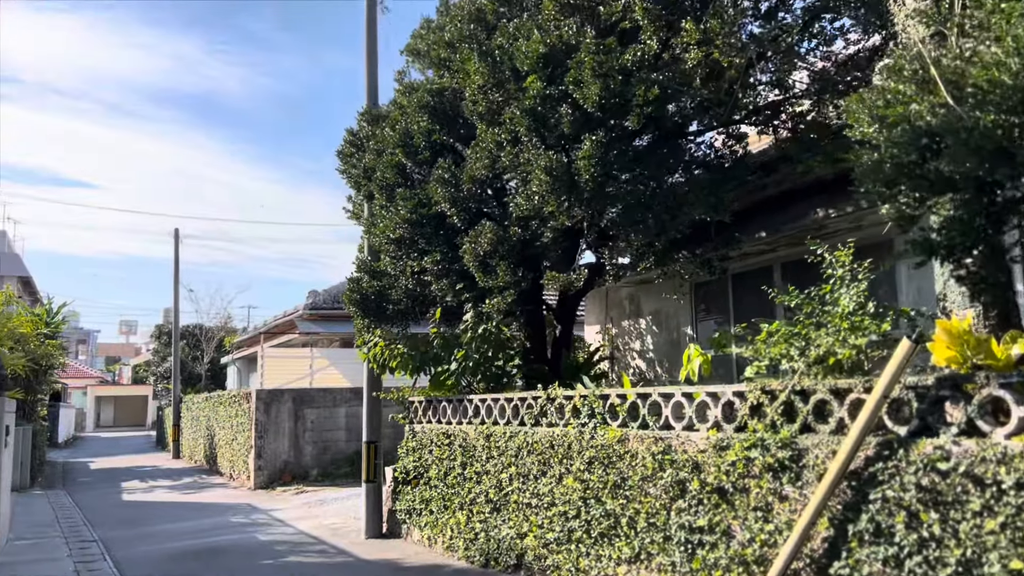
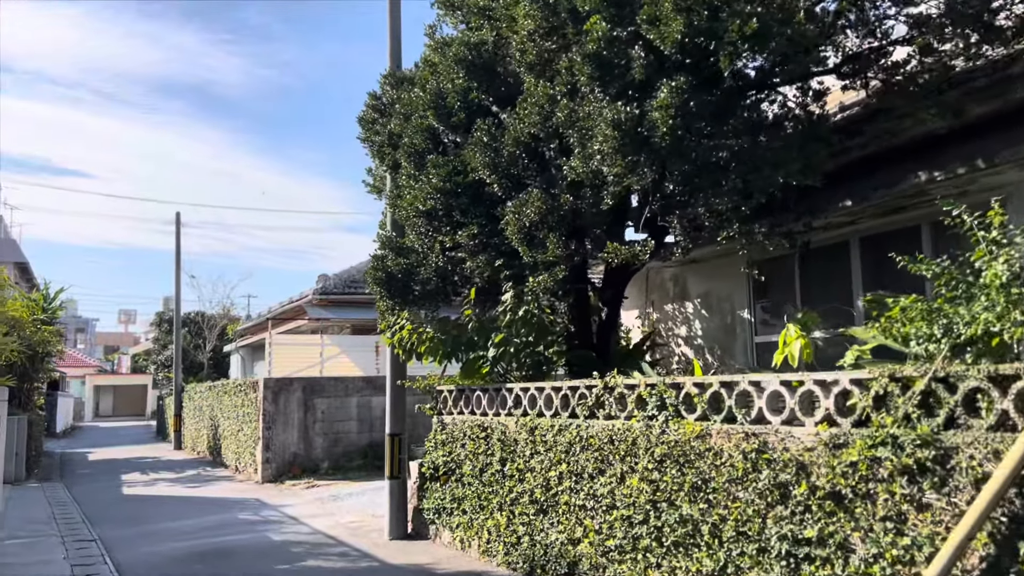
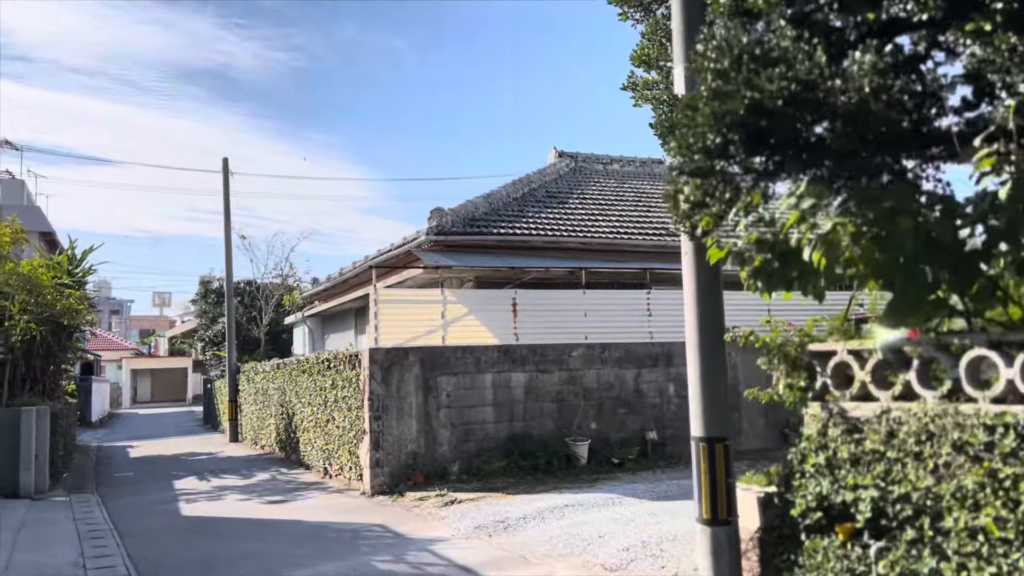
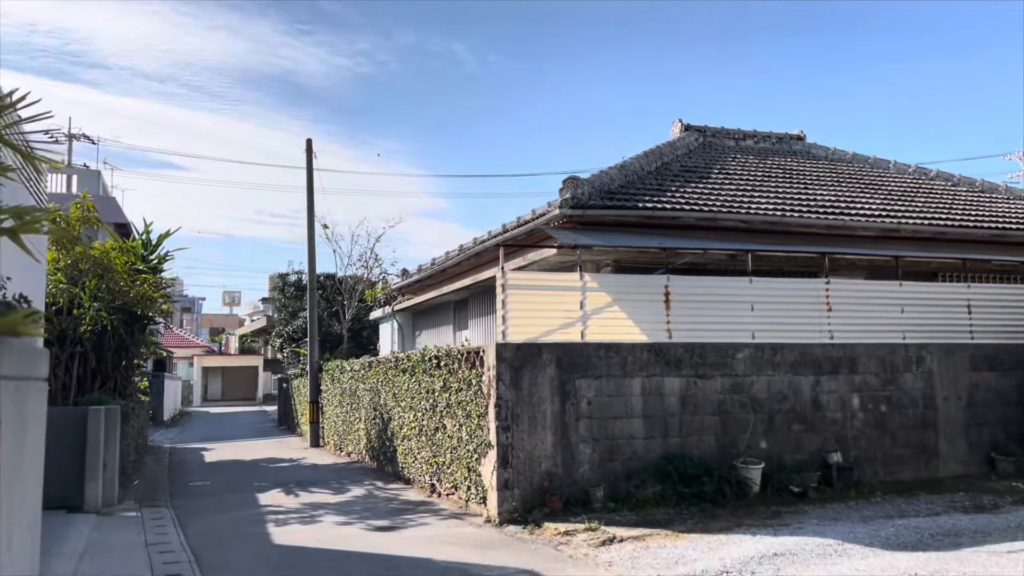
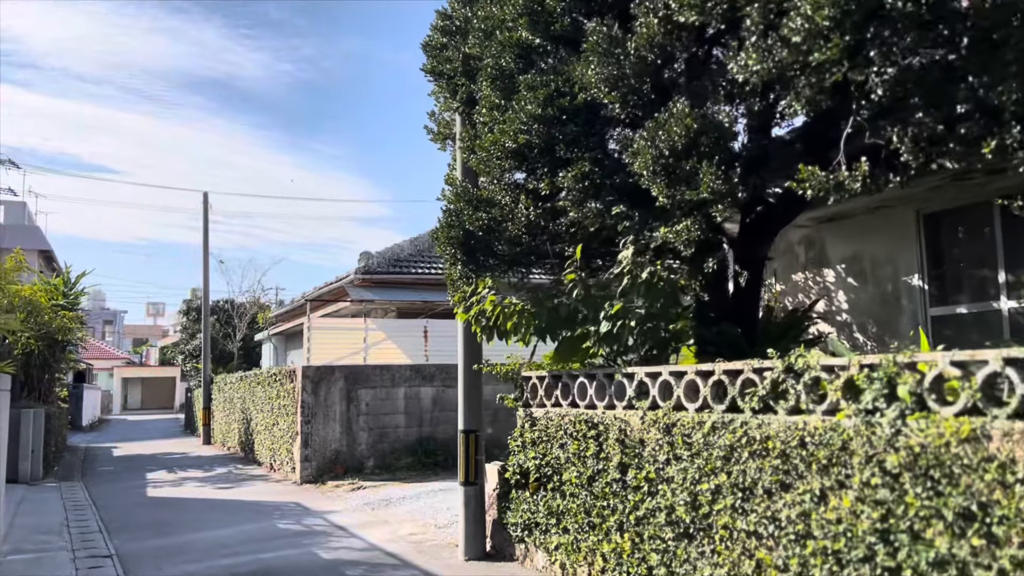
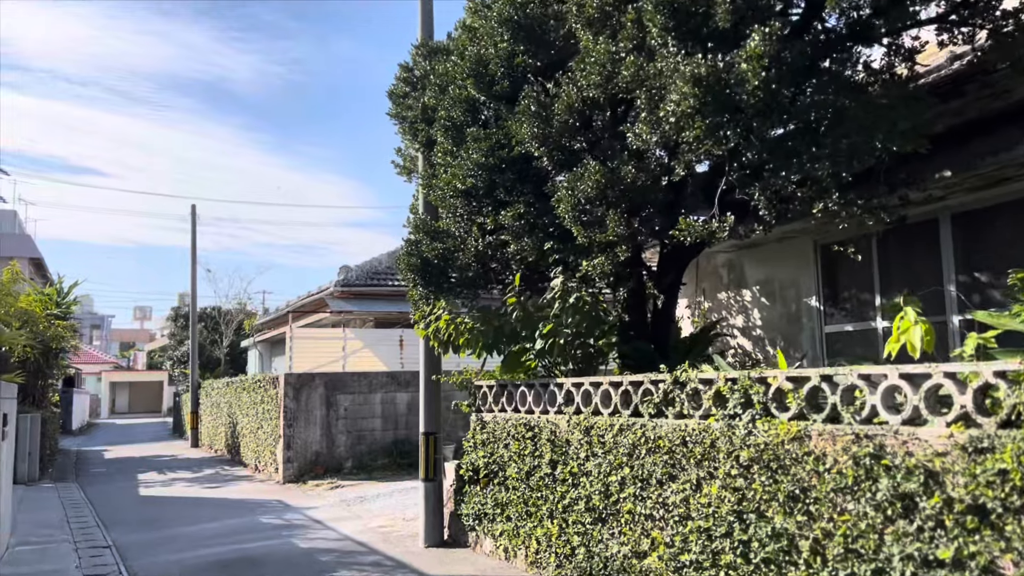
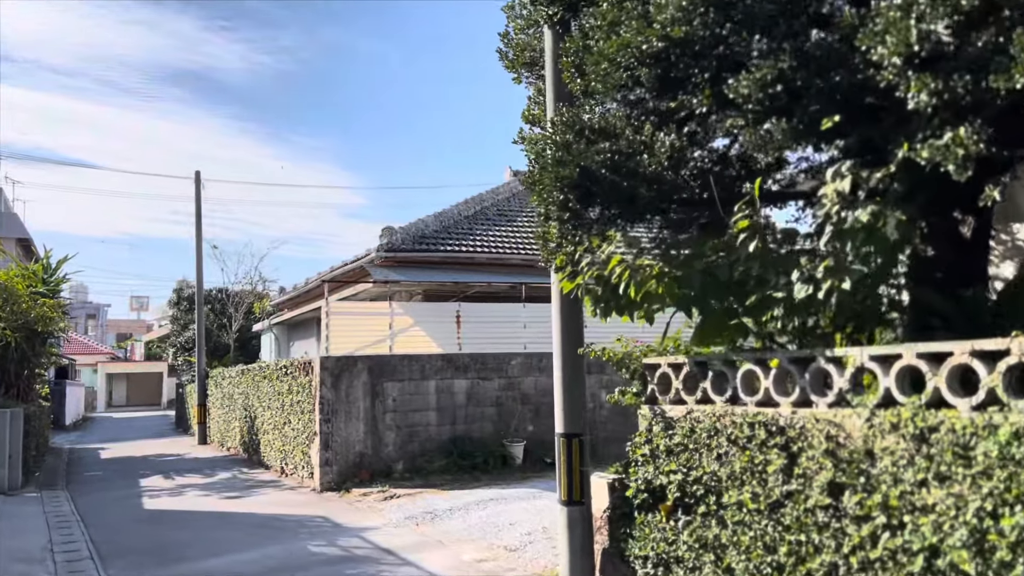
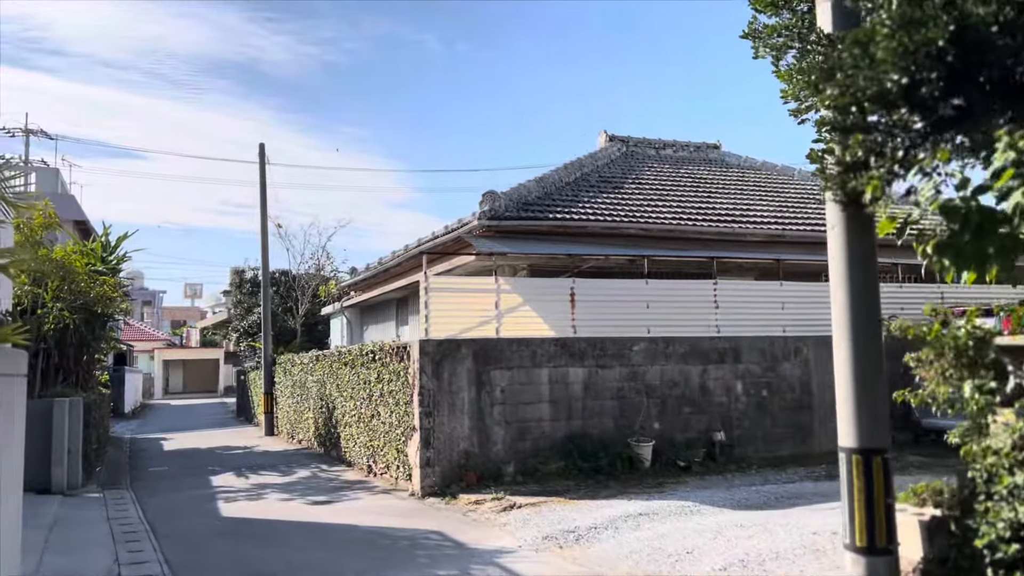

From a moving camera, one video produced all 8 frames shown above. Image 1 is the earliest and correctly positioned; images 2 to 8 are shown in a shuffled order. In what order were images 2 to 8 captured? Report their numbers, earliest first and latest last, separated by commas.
2, 6, 5, 7, 3, 8, 4
